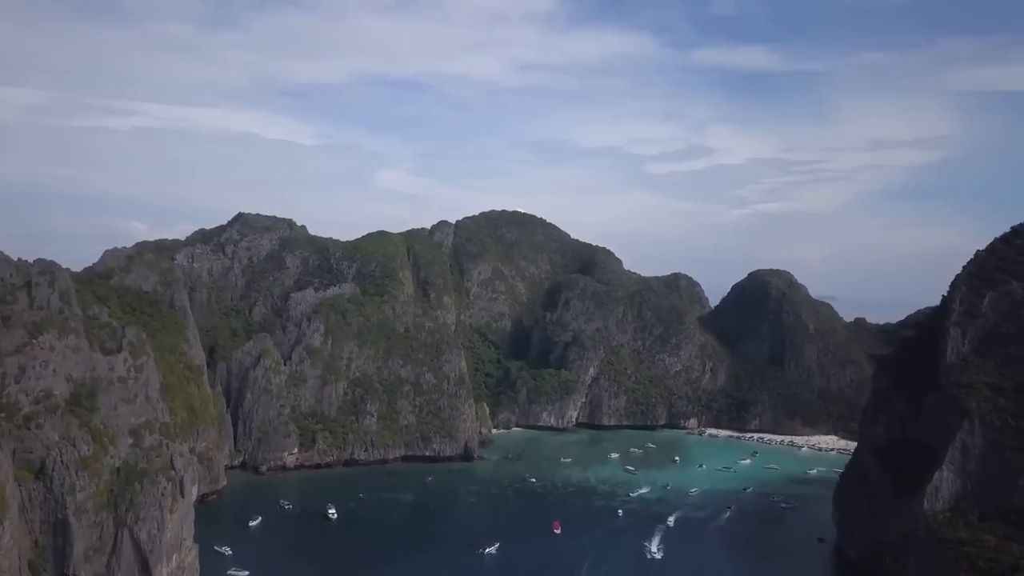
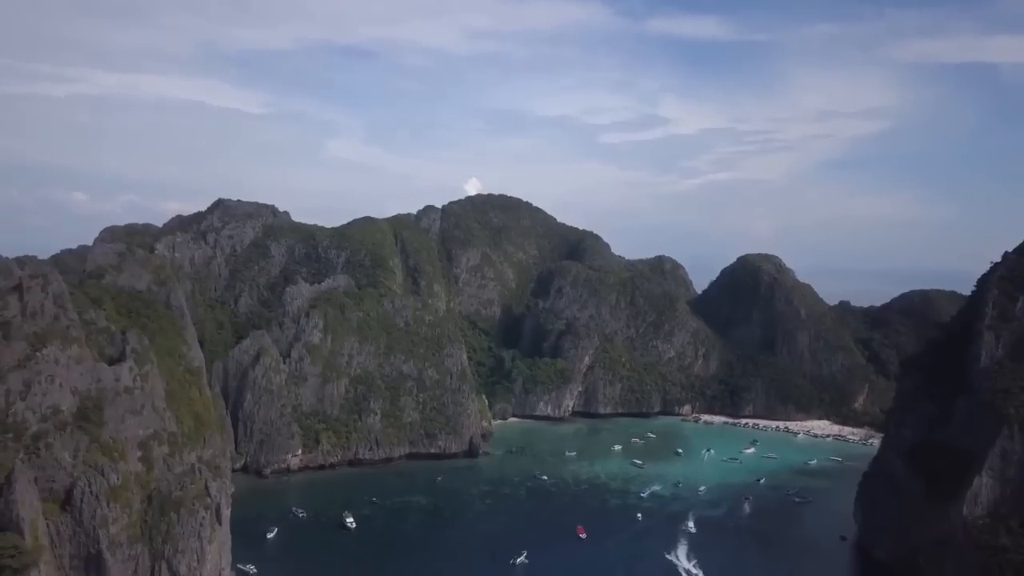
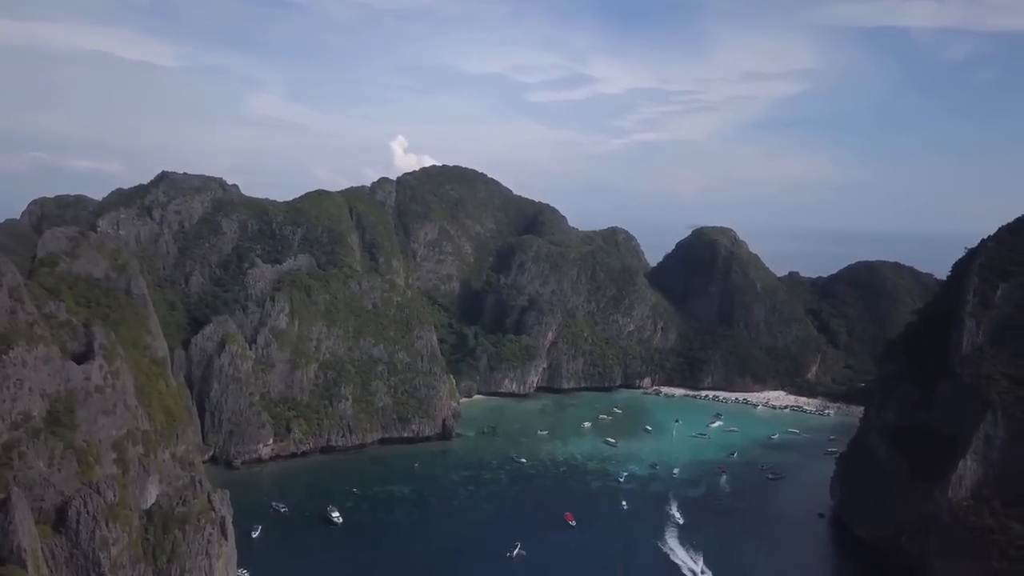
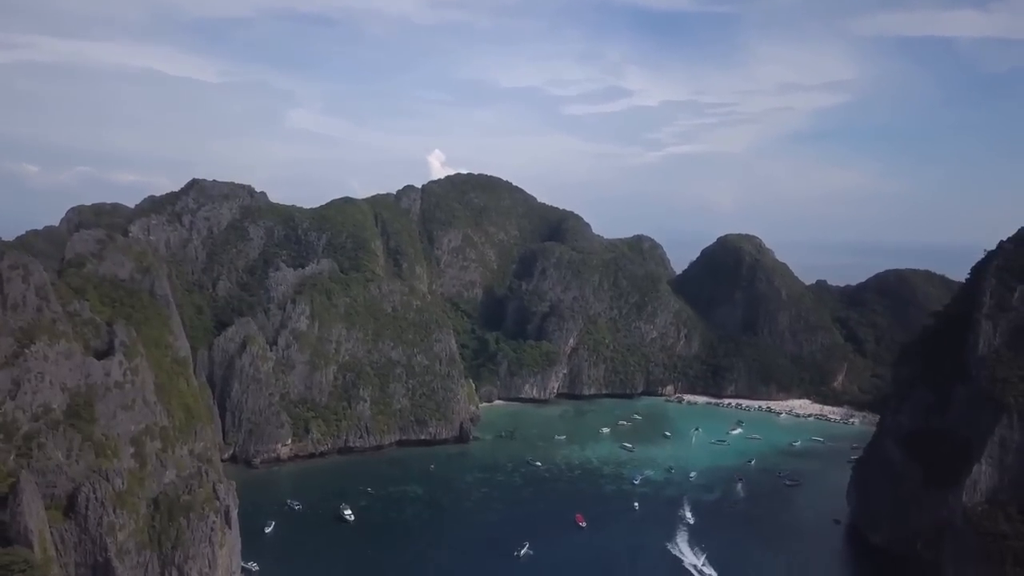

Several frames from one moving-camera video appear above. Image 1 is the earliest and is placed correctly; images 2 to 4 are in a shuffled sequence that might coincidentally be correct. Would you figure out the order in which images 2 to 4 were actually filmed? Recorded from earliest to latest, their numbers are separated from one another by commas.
2, 4, 3
